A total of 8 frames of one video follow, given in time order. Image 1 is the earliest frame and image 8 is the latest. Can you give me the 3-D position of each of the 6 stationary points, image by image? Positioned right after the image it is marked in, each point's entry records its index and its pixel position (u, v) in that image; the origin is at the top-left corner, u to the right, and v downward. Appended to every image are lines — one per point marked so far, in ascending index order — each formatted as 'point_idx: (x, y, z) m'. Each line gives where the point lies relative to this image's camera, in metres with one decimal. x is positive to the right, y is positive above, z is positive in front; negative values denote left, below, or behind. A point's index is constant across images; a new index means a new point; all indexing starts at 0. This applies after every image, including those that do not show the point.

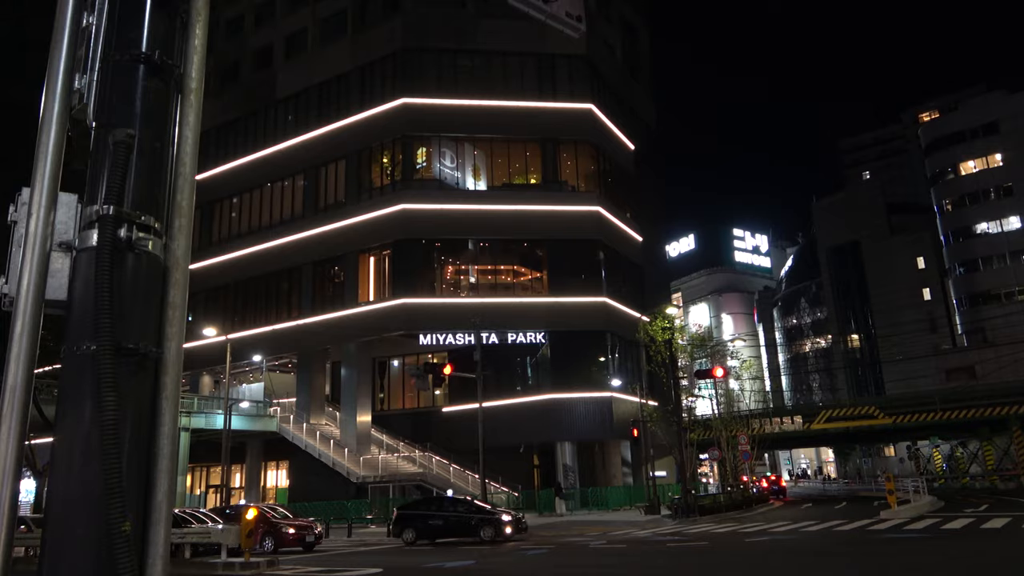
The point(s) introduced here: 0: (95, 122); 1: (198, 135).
0: (-1.3, +0.5, +2.4) m
1: (-1.0, +0.5, +2.5) m
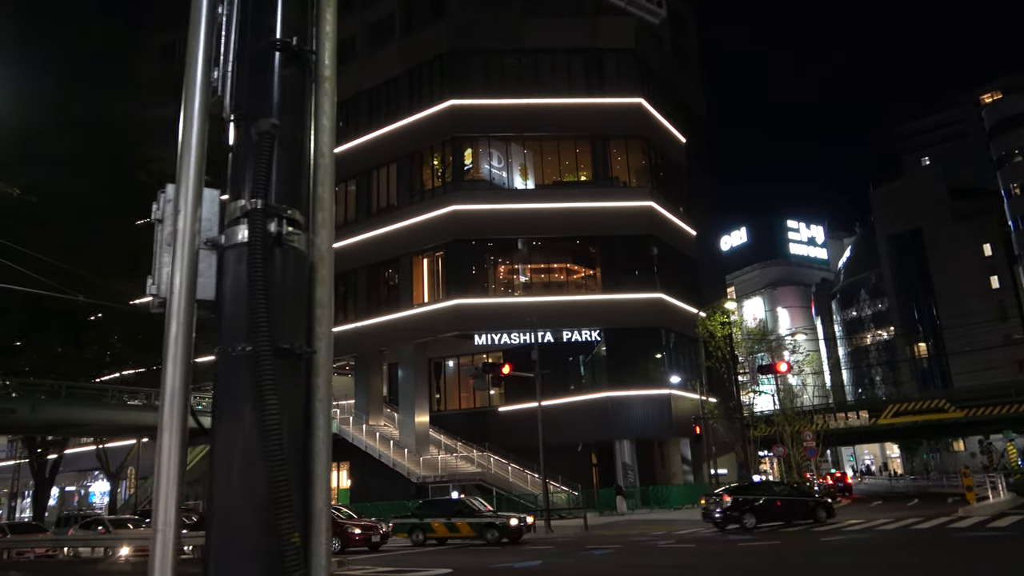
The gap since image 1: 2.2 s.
0: (-0.8, +0.5, +2.3) m
1: (-0.6, +0.5, +2.4) m
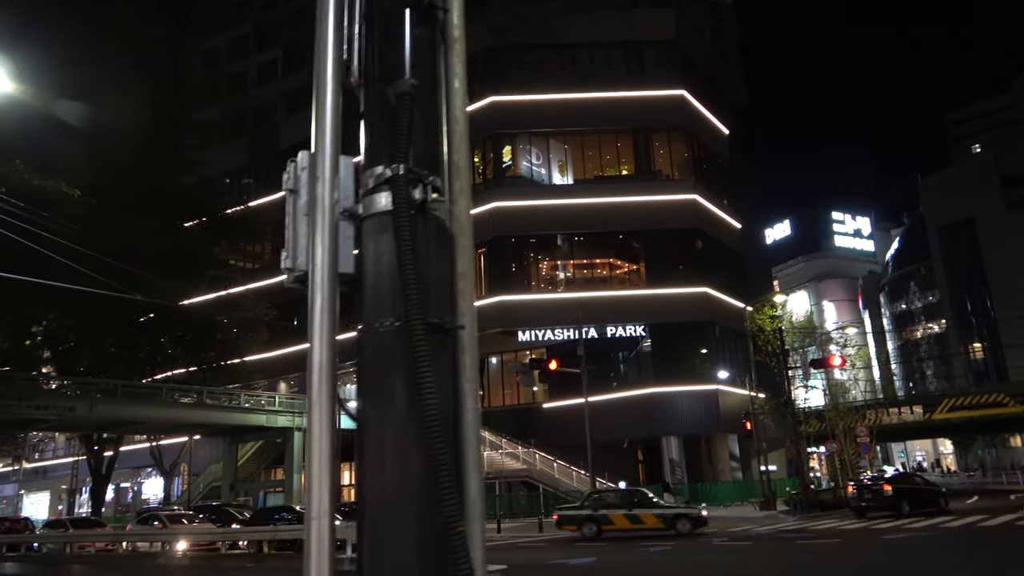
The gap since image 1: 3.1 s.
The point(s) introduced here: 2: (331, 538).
0: (-0.4, +0.6, +2.2) m
1: (-0.1, +0.6, +2.3) m
2: (-0.5, -0.6, +1.9) m
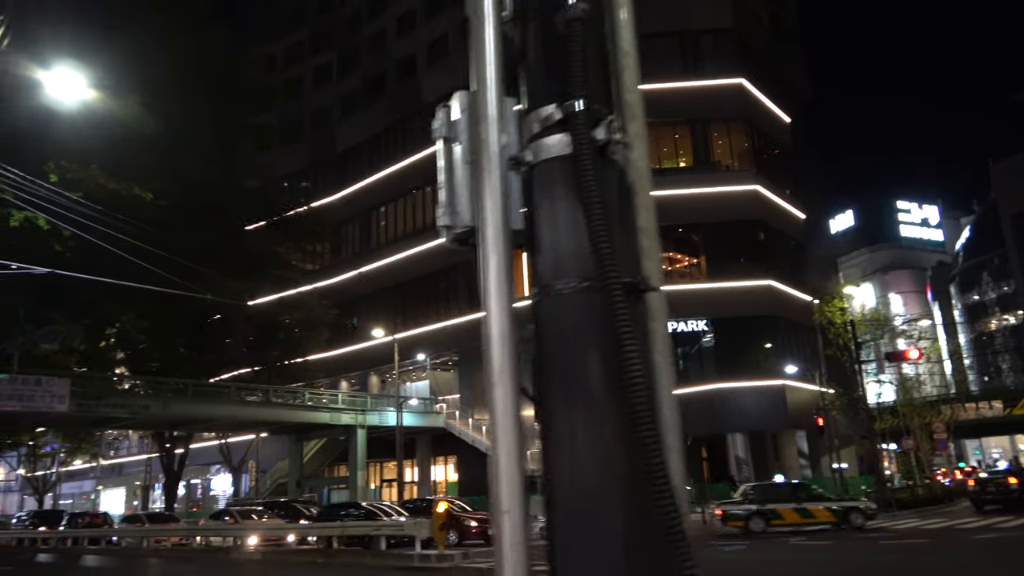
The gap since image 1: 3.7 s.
0: (0.0, +0.7, +1.9) m
1: (+0.3, +0.7, +2.0) m
2: (0.0, -0.6, +1.7) m
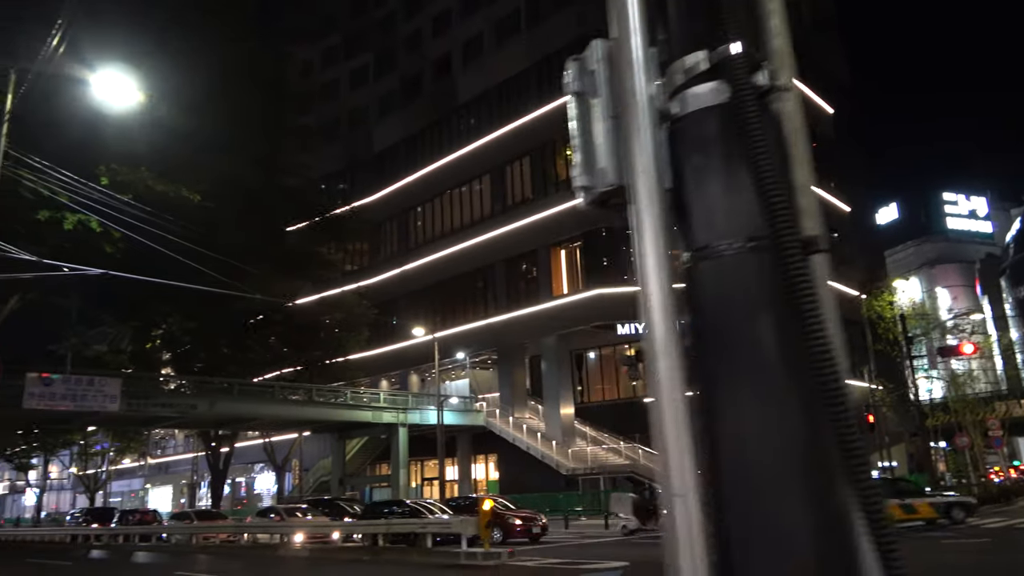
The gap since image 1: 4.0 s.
0: (+0.3, +0.8, +1.8) m
1: (+0.6, +0.8, +1.9) m
2: (+0.3, -0.5, +1.6) m
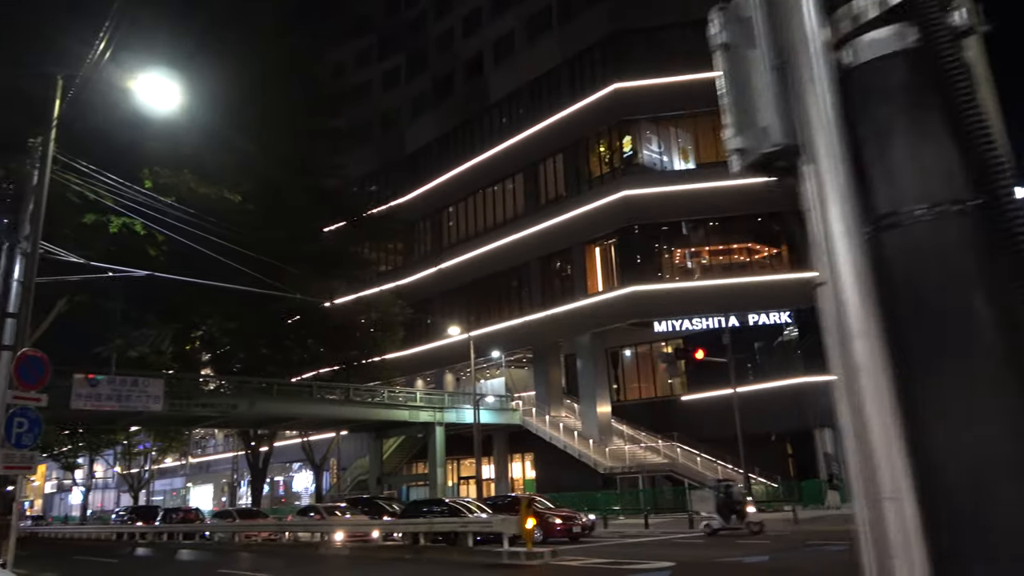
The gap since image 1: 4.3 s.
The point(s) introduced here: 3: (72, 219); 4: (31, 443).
0: (+0.6, +0.8, +1.6) m
1: (+0.9, +0.8, +1.7) m
2: (+0.5, -0.4, +1.4) m
3: (-10.9, +1.7, +18.6) m
4: (-8.1, -2.6, +12.7) m
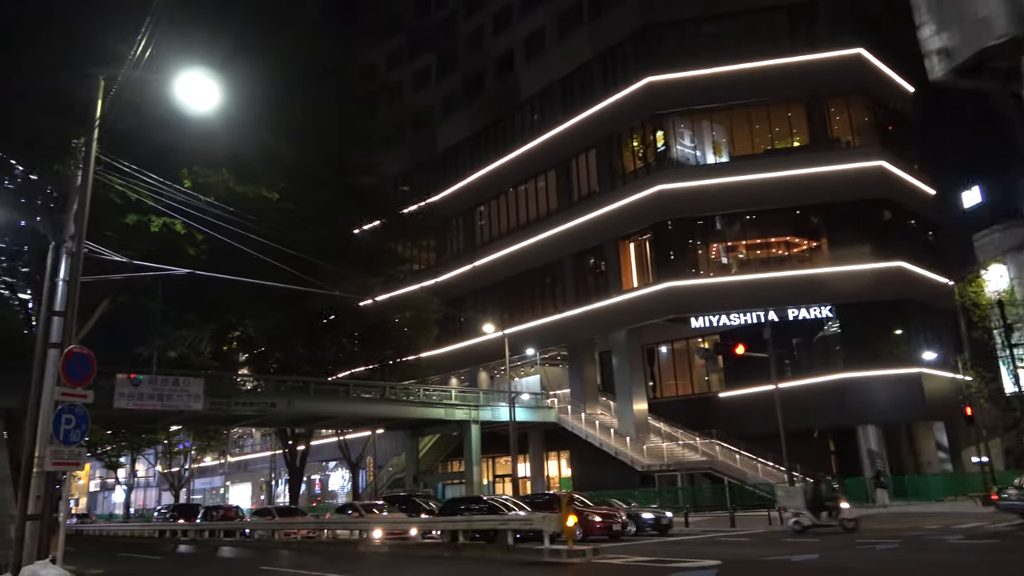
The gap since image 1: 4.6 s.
0: (+0.8, +0.9, +1.4) m
1: (+1.1, +0.9, +1.4) m
2: (+0.8, -0.3, +1.1) m
3: (-10.0, +1.7, +18.8) m
4: (-7.4, -2.6, +12.9) m
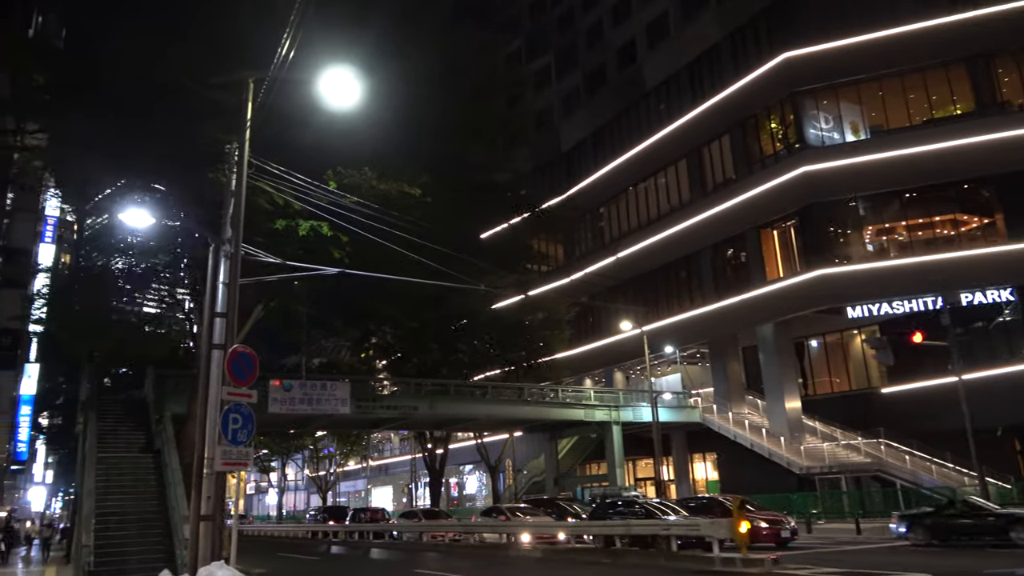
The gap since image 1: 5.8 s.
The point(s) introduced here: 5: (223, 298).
0: (+1.6, +1.3, +0.1) m
1: (+1.9, +1.3, +0.1) m
2: (+1.6, 0.0, -0.1) m
3: (-6.3, +1.6, +19.1) m
4: (-4.5, -2.6, +12.8) m
5: (-5.4, -0.2, +14.1) m
